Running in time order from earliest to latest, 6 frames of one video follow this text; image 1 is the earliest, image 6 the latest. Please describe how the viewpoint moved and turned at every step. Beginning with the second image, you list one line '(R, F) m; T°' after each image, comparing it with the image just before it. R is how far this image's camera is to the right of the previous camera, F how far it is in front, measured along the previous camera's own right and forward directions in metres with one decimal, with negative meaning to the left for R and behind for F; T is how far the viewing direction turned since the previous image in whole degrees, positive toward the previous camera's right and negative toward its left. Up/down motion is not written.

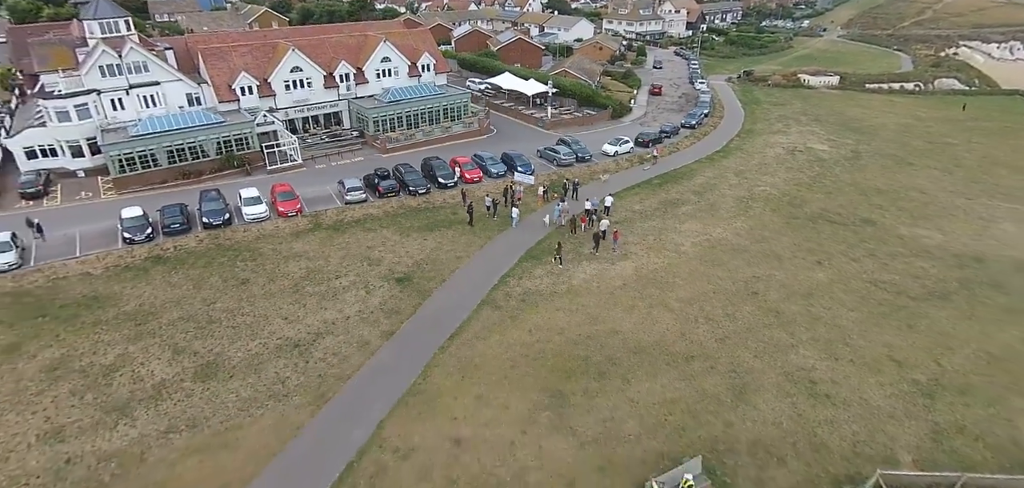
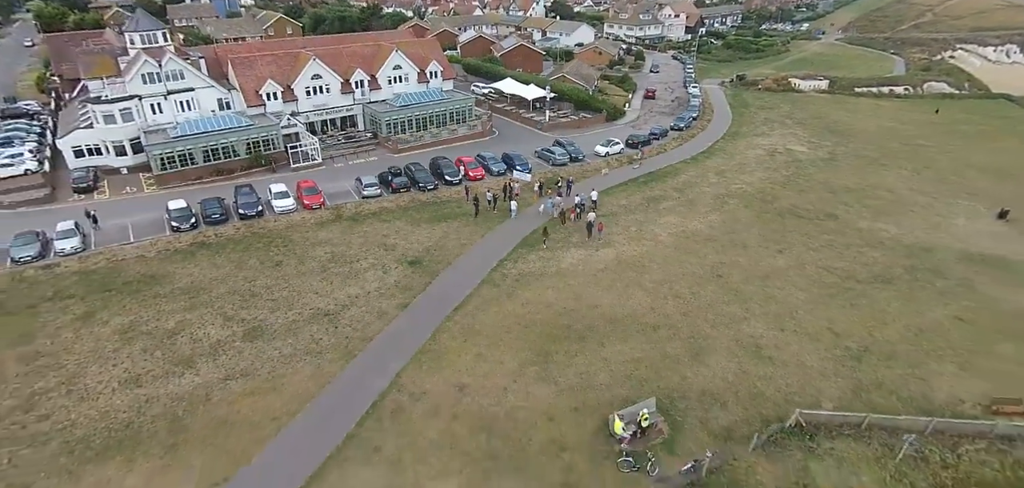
(+0.3, -3.1) m; 0°
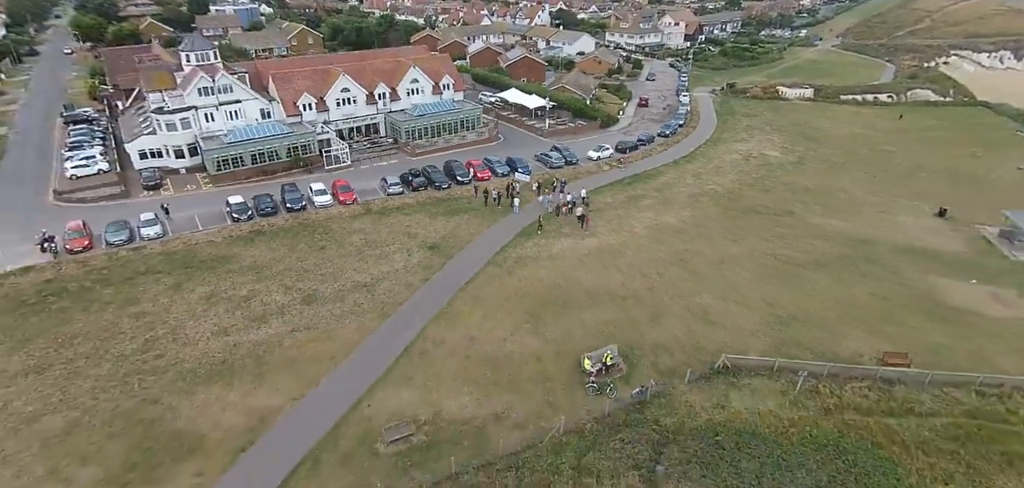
(+0.3, -5.2) m; -1°
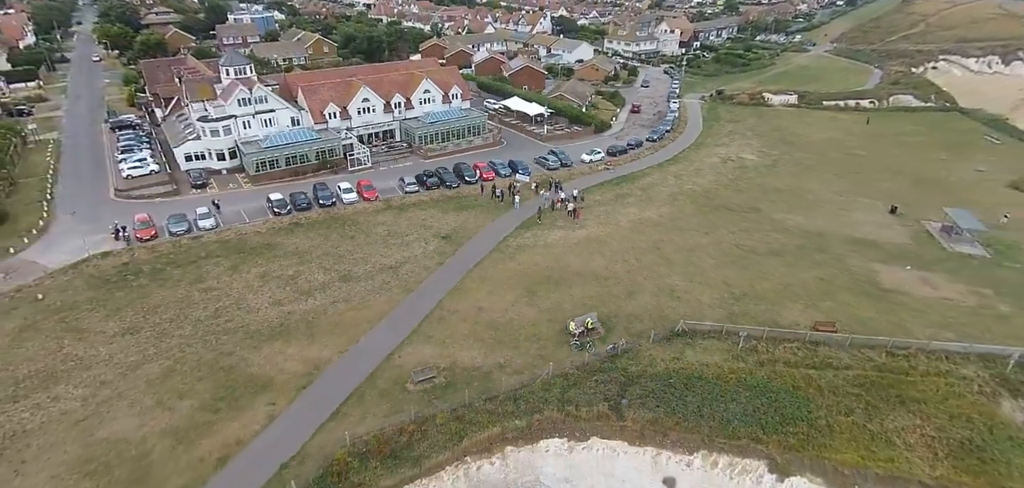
(+0.1, -5.1) m; 0°
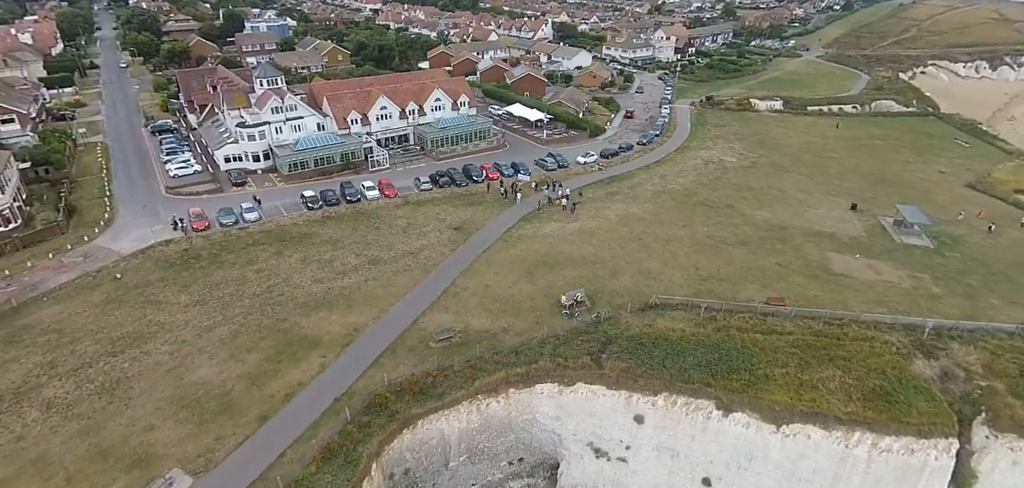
(0.0, -5.5) m; 0°
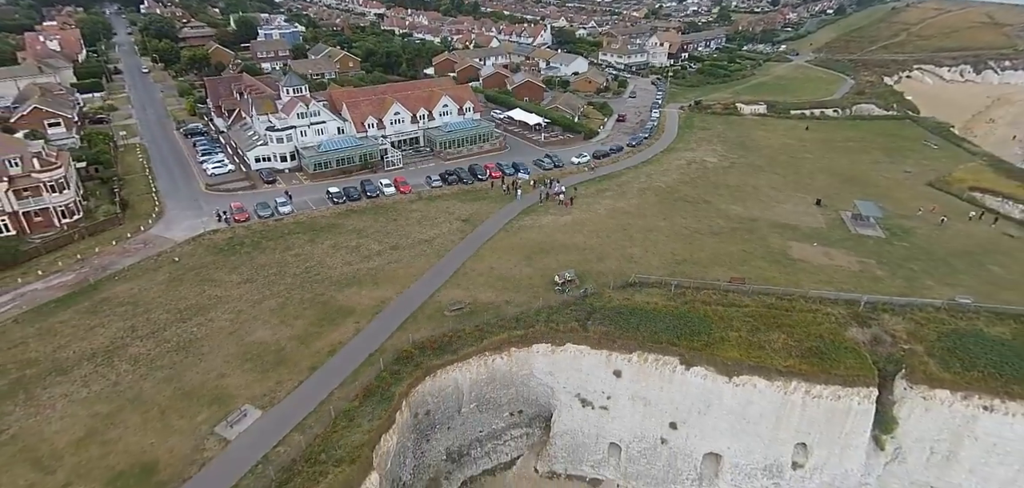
(-0.1, -5.7) m; 0°
